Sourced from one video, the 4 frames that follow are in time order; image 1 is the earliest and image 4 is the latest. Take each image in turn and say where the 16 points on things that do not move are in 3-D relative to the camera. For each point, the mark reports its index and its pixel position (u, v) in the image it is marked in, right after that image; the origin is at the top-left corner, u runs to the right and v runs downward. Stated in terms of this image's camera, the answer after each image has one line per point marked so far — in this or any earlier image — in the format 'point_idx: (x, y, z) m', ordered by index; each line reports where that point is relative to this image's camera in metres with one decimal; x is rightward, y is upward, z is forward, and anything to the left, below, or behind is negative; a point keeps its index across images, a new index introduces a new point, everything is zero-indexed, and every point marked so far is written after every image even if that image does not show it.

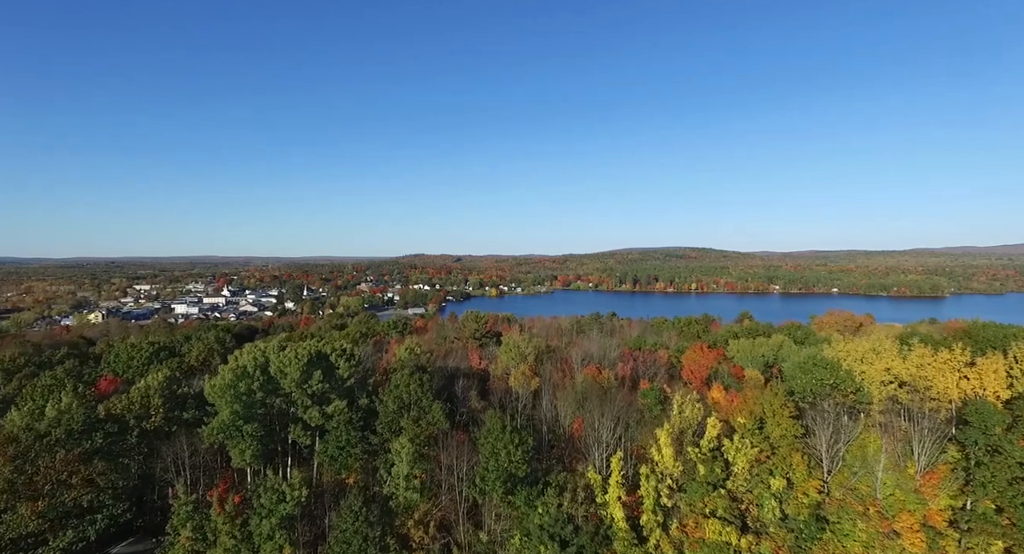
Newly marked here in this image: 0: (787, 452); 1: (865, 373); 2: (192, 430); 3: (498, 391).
0: (+7.5, -4.8, +13.5) m
1: (+11.2, -3.0, +15.6) m
2: (-9.3, -4.5, +14.3) m
3: (-0.5, -4.5, +19.4) m
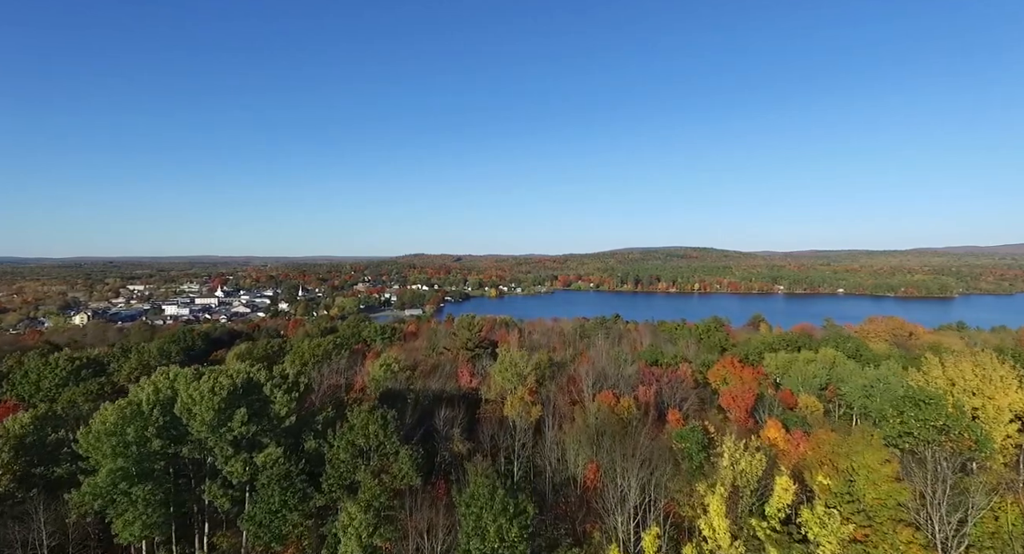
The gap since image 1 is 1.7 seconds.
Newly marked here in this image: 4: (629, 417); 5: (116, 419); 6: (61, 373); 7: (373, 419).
0: (+7.4, -4.9, +9.6) m
1: (+11.0, -3.1, +11.6) m
2: (-9.4, -4.5, +10.4) m
3: (-0.7, -4.6, +15.5) m
4: (+3.7, -4.3, +15.5) m
5: (-8.2, -2.9, +10.2) m
6: (-16.3, -3.5, +17.8) m
7: (-3.4, -3.4, +12.0) m
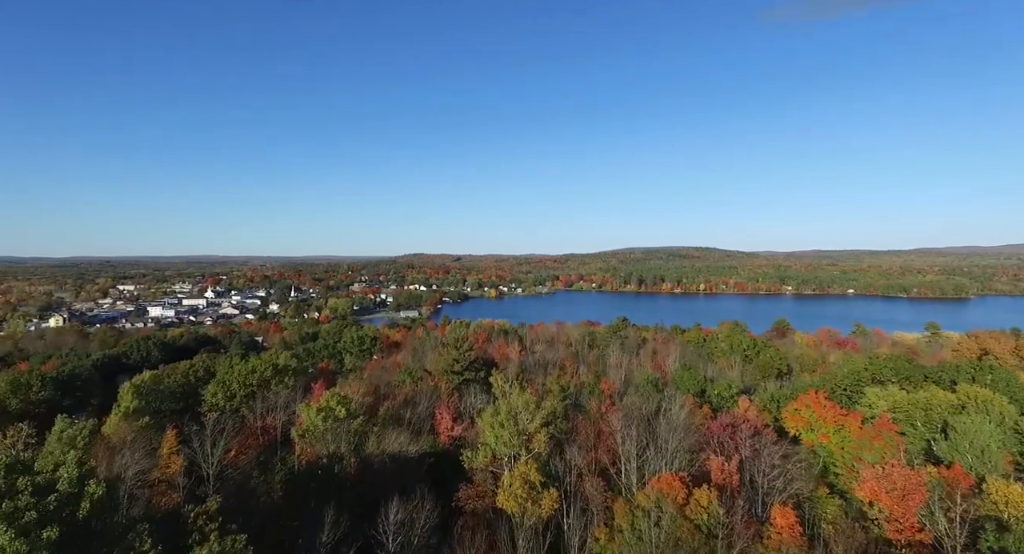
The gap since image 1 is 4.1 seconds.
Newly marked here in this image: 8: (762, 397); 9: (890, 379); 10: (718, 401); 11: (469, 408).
0: (+7.3, -5.0, +3.2) m
1: (+11.0, -3.2, +5.3) m
2: (-9.5, -4.7, +4.1) m
3: (-0.7, -4.7, +9.2) m
4: (+3.6, -4.4, +9.1) m
5: (-8.2, -3.1, +3.9) m
6: (-16.3, -3.6, +11.5) m
7: (-3.4, -3.6, +5.7) m
8: (+9.1, -4.3, +17.9) m
9: (+12.8, -3.4, +17.0) m
10: (+7.5, -4.5, +18.3) m
11: (-1.5, -4.6, +17.6) m
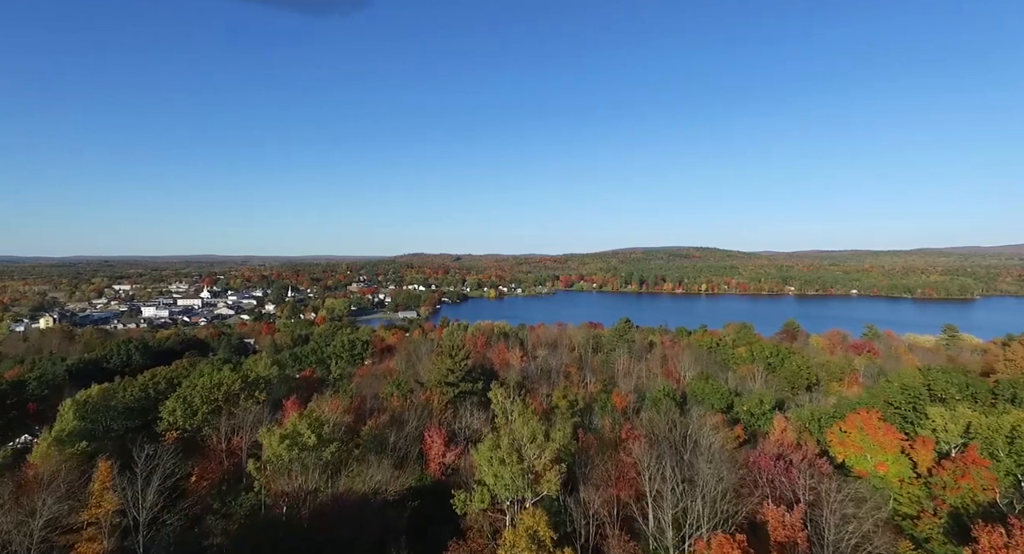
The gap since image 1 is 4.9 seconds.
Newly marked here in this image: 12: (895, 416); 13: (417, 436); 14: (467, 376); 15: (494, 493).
0: (+7.4, -5.0, +1.0) m
1: (+11.0, -3.3, +3.1) m
2: (-9.4, -4.7, +1.8) m
3: (-0.7, -4.7, +6.9) m
4: (+3.7, -4.5, +6.9) m
5: (-8.1, -3.1, +1.6) m
6: (-16.3, -3.6, +9.3) m
7: (-3.4, -3.6, +3.4) m
8: (+9.1, -4.4, +15.7) m
9: (+12.9, -3.5, +14.8) m
10: (+7.6, -4.6, +16.0) m
11: (-1.4, -4.6, +15.4) m
12: (+10.9, -3.9, +14.1) m
13: (-2.7, -4.5, +14.7) m
14: (-1.9, -4.0, +20.0) m
15: (-0.4, -4.1, +9.5) m
